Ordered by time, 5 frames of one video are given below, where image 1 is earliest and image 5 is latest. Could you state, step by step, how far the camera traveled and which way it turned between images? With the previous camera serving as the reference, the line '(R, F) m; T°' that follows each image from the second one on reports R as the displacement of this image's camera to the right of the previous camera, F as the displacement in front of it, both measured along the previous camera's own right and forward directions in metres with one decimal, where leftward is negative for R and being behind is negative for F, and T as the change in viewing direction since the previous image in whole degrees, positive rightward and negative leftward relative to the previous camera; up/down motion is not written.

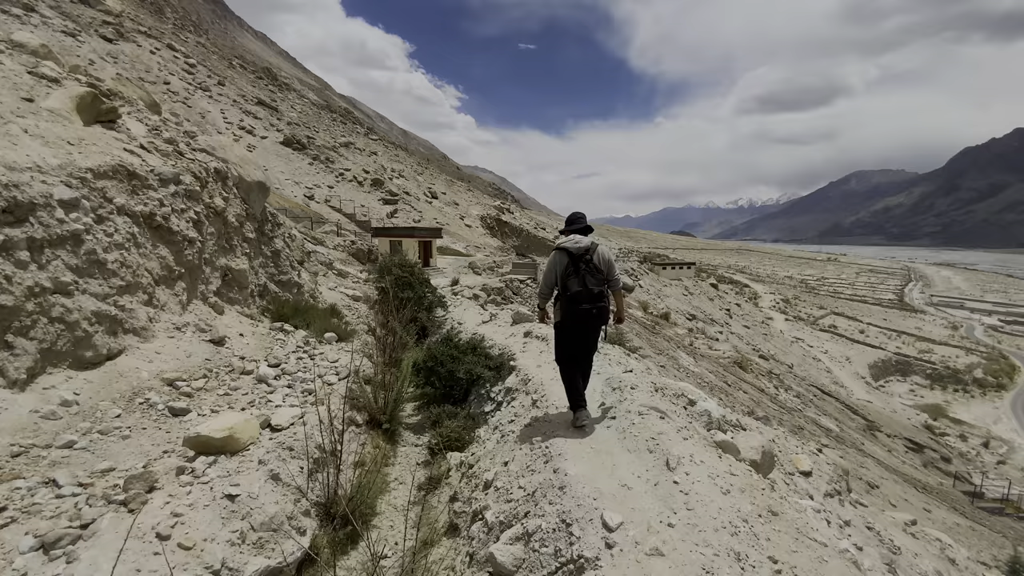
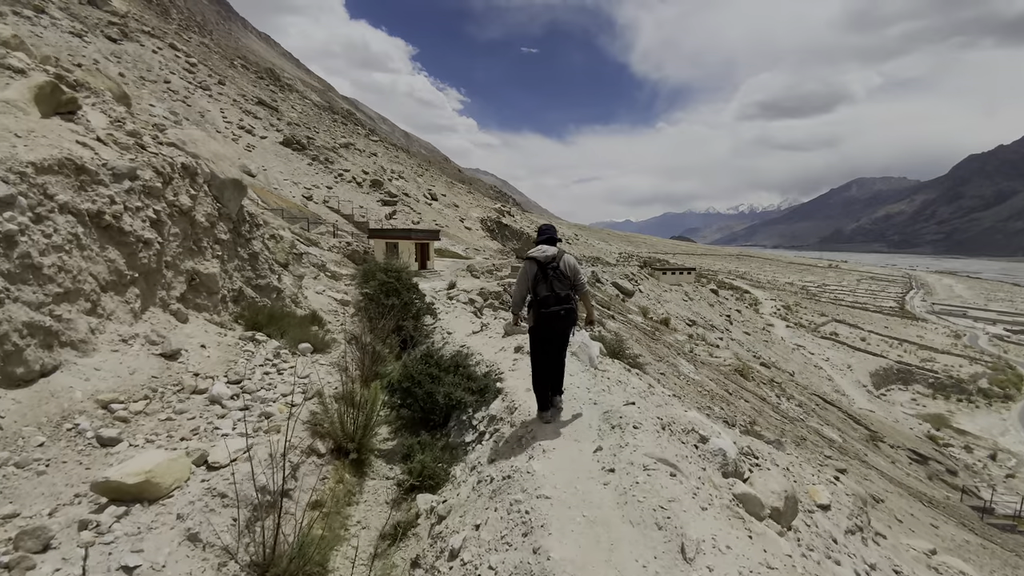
(+0.1, +0.6) m; 0°
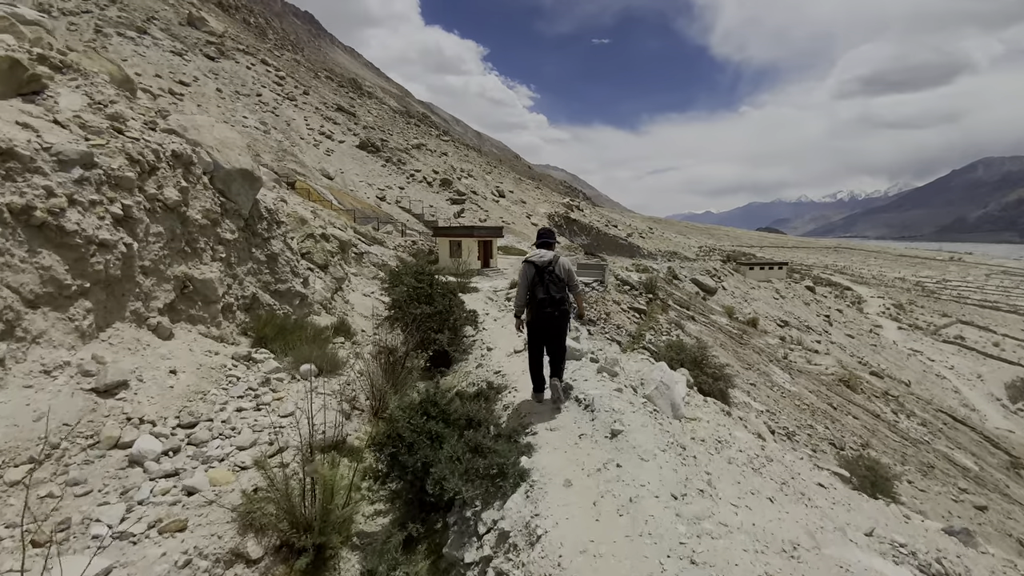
(+0.3, +1.8) m; -9°
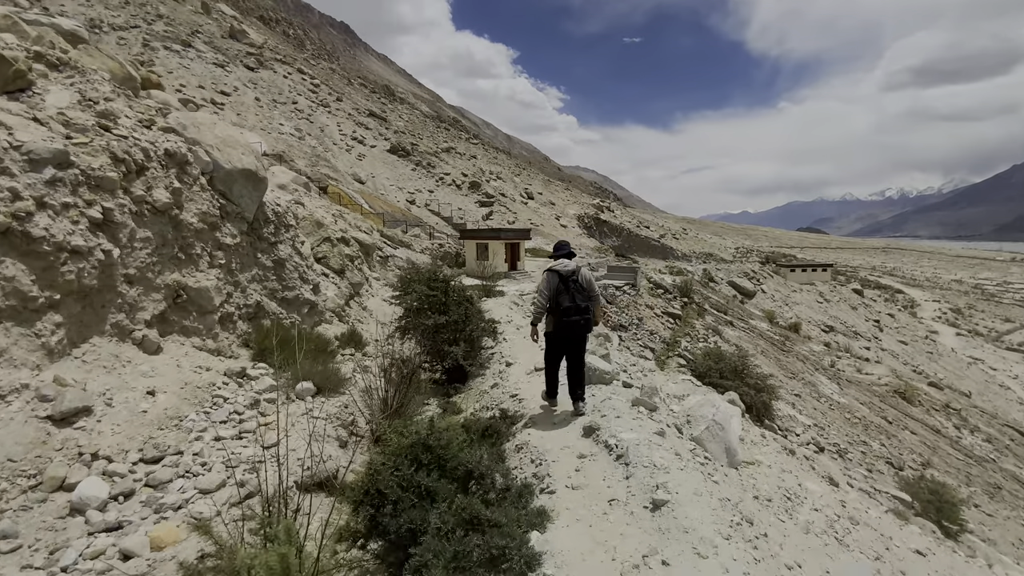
(+0.1, +0.7) m; -4°
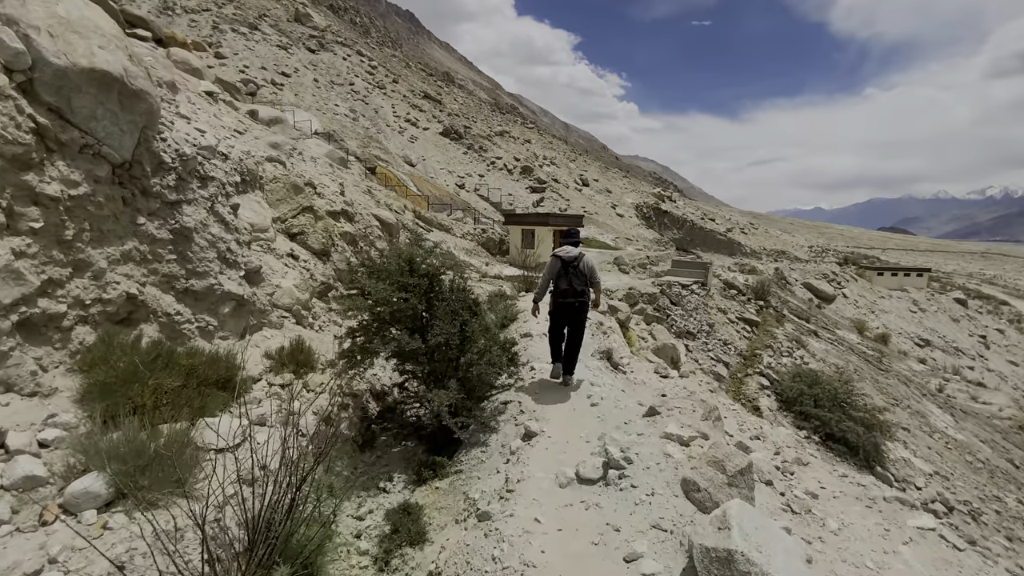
(+0.2, +3.1) m; -6°
